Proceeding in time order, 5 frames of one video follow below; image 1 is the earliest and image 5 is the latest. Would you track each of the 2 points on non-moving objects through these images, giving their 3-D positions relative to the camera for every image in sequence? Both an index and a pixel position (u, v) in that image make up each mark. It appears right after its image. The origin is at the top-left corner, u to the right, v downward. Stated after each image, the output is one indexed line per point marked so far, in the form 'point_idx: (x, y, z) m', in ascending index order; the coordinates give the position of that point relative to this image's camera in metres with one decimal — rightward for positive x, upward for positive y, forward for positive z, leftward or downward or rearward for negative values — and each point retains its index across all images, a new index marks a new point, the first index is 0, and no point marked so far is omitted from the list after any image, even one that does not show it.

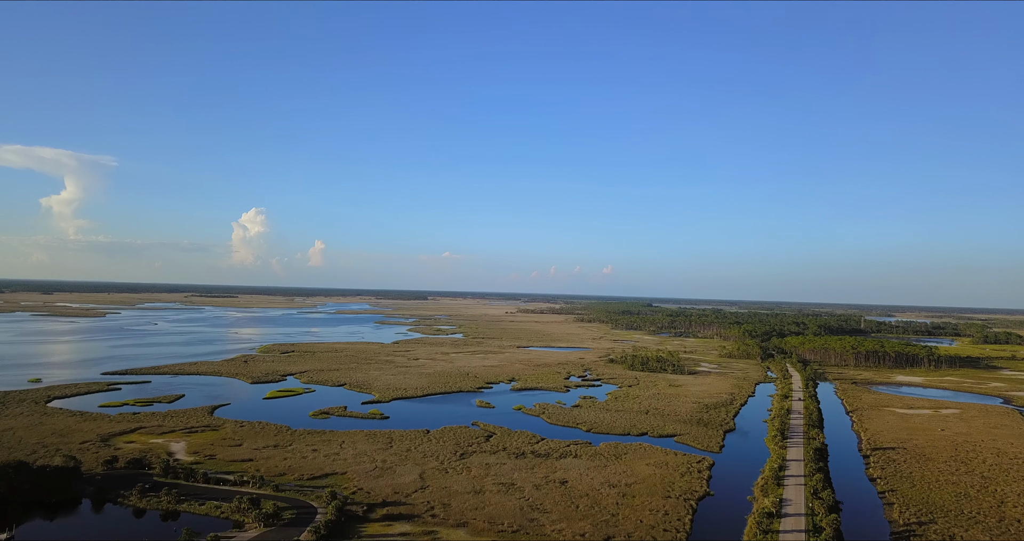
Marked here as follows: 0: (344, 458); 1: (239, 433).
0: (-3.5, -3.9, +17.3) m
1: (-6.4, -3.9, +19.9) m
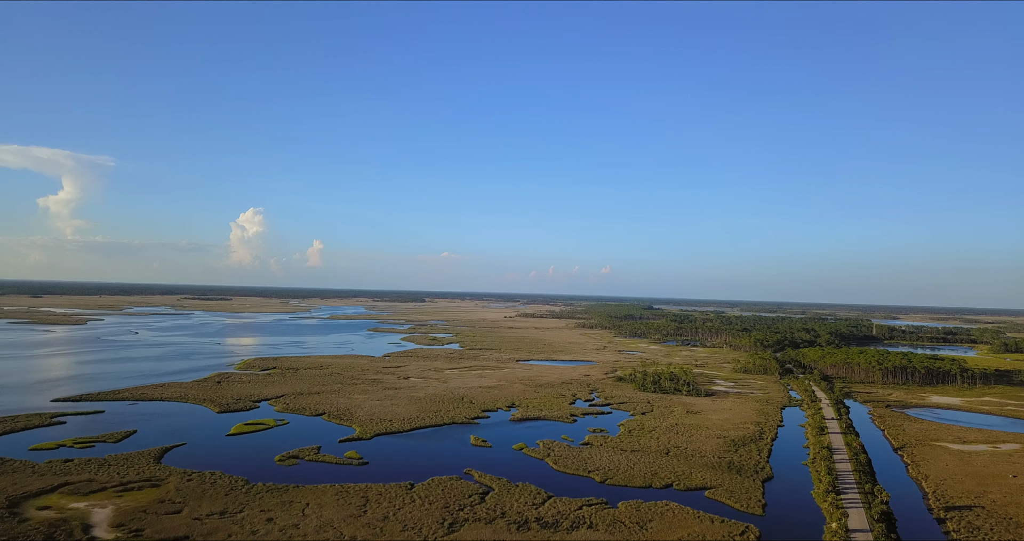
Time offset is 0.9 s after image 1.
0: (-3.4, -4.4, +13.9) m
1: (-6.4, -4.3, +16.5) m
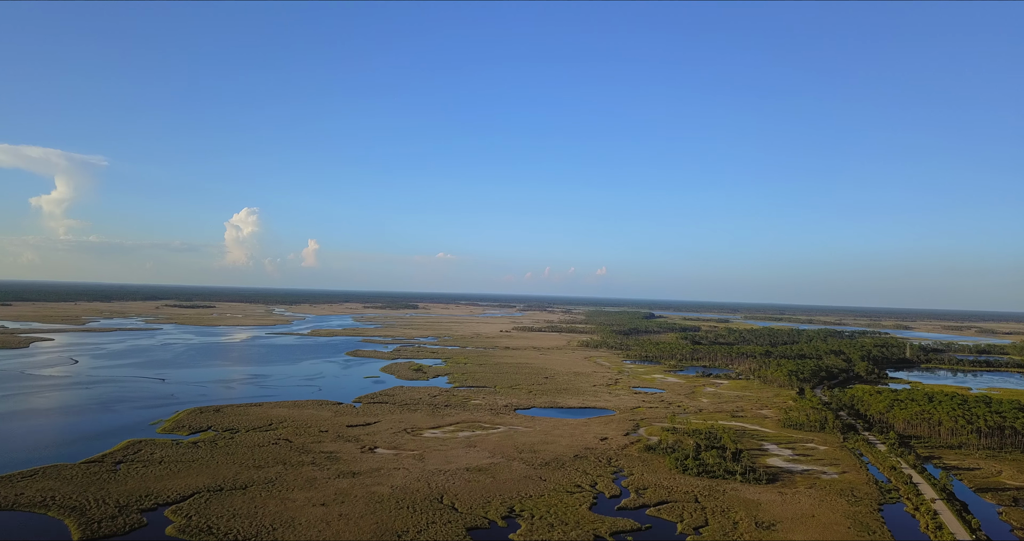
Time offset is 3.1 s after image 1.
0: (-3.4, -5.7, +5.2) m
1: (-6.4, -5.7, +7.7) m
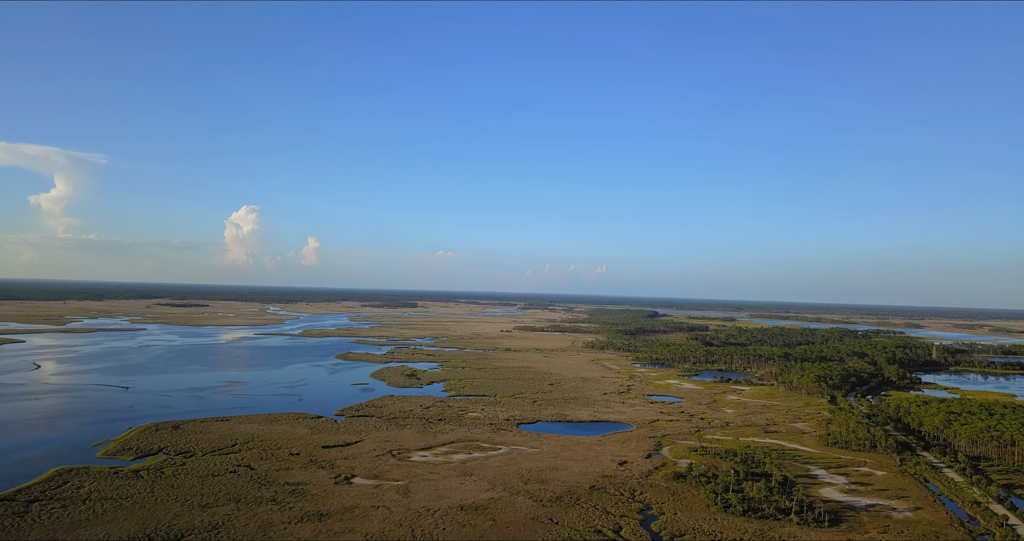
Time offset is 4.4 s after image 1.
0: (-3.3, -5.6, +0.3) m
1: (-6.3, -5.6, +2.8) m
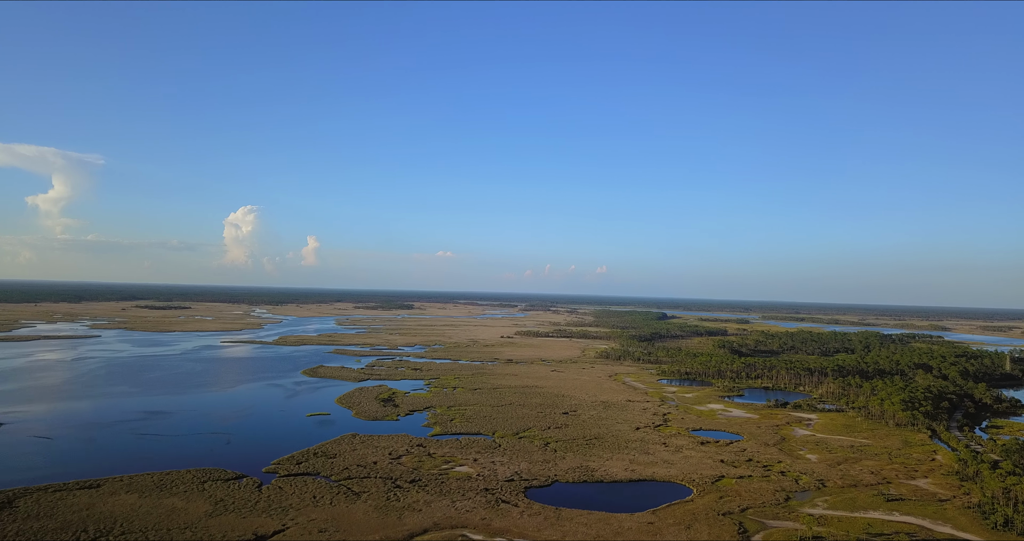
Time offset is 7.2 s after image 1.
0: (-3.1, -5.5, -10.9) m
1: (-6.1, -5.5, -8.4) m
